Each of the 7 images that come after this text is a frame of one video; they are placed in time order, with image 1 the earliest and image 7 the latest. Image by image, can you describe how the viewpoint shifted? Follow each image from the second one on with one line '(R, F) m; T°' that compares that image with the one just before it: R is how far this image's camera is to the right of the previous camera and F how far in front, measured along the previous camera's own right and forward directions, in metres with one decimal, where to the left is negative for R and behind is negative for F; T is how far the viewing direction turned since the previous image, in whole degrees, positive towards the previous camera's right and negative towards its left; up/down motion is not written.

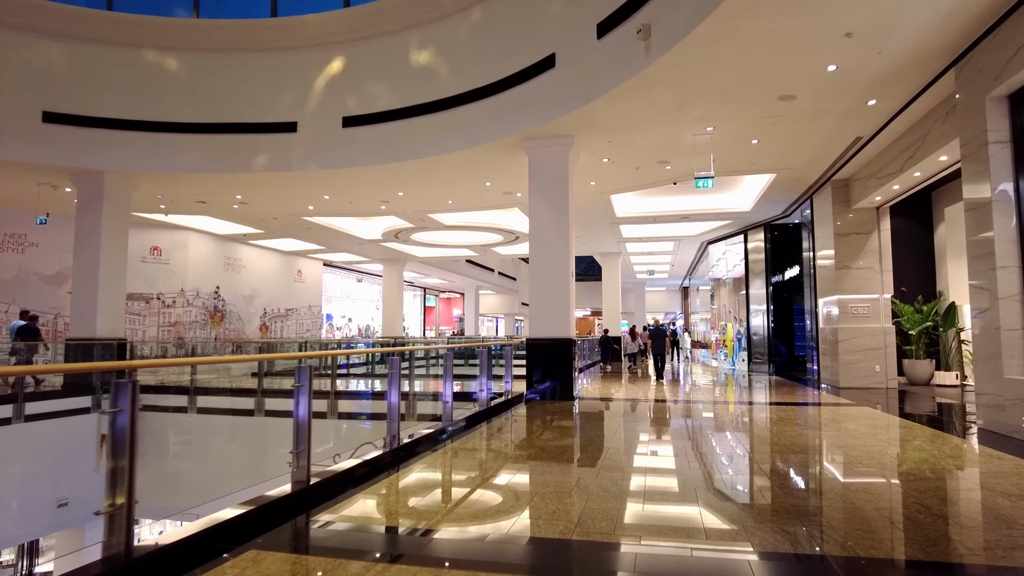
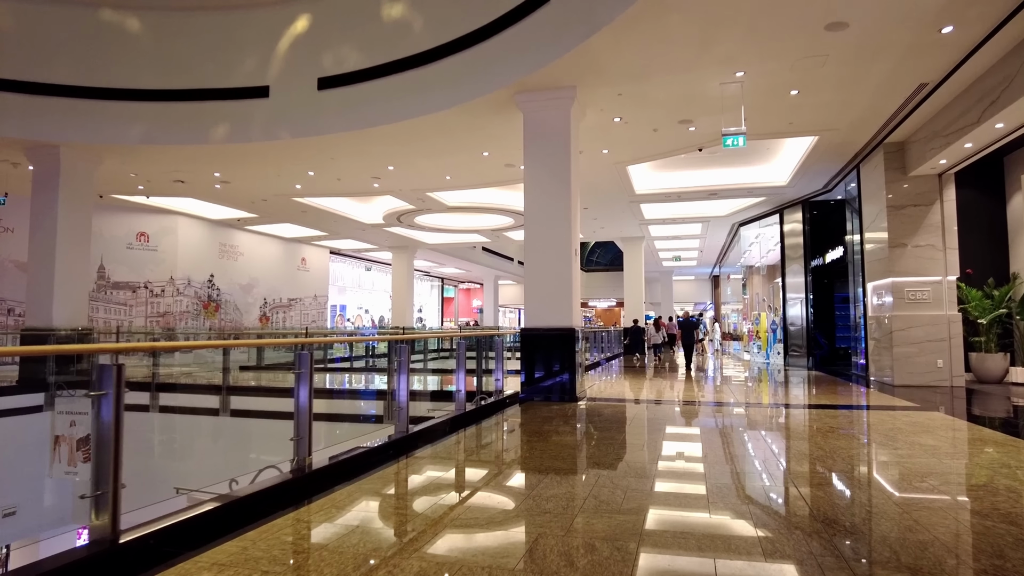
(+0.4, +1.3) m; -3°
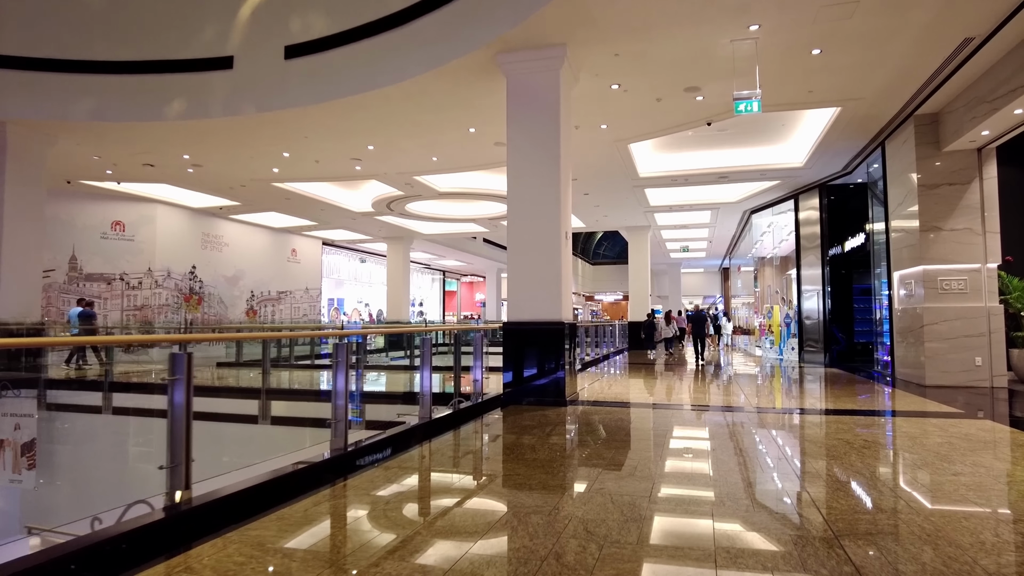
(+0.3, +0.9) m; -1°
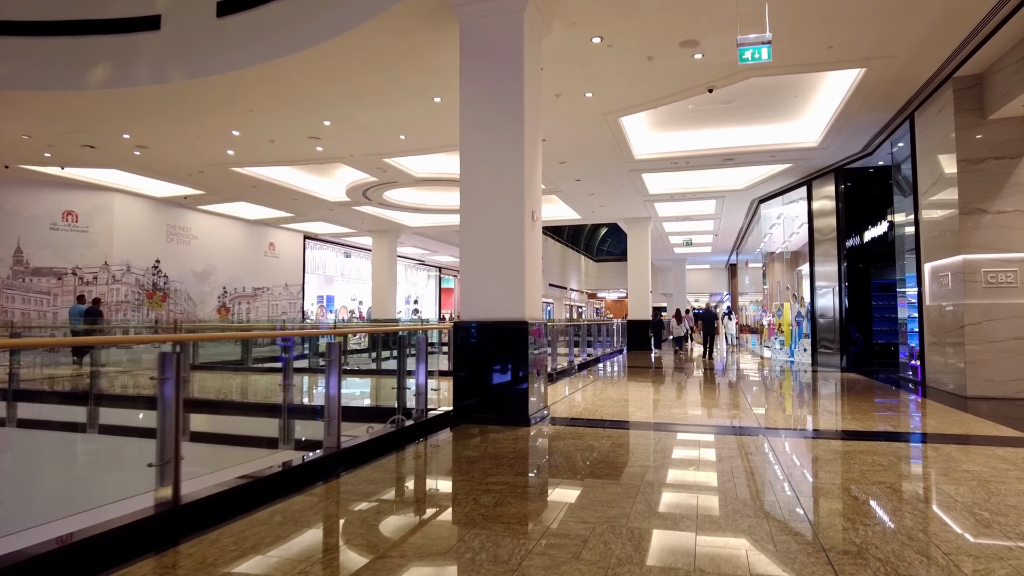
(+0.4, +1.2) m; -1°
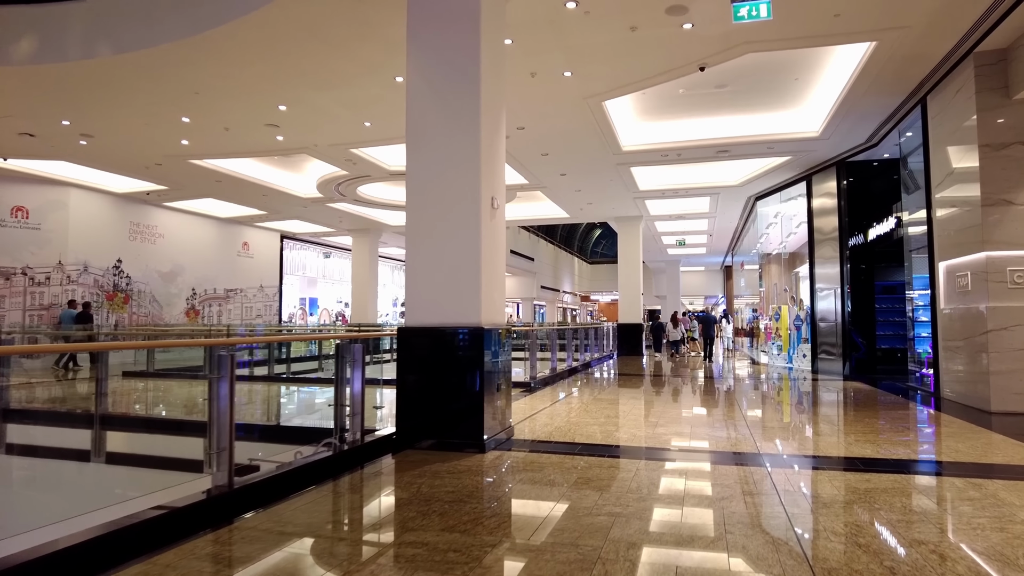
(+0.3, +0.8) m; 0°
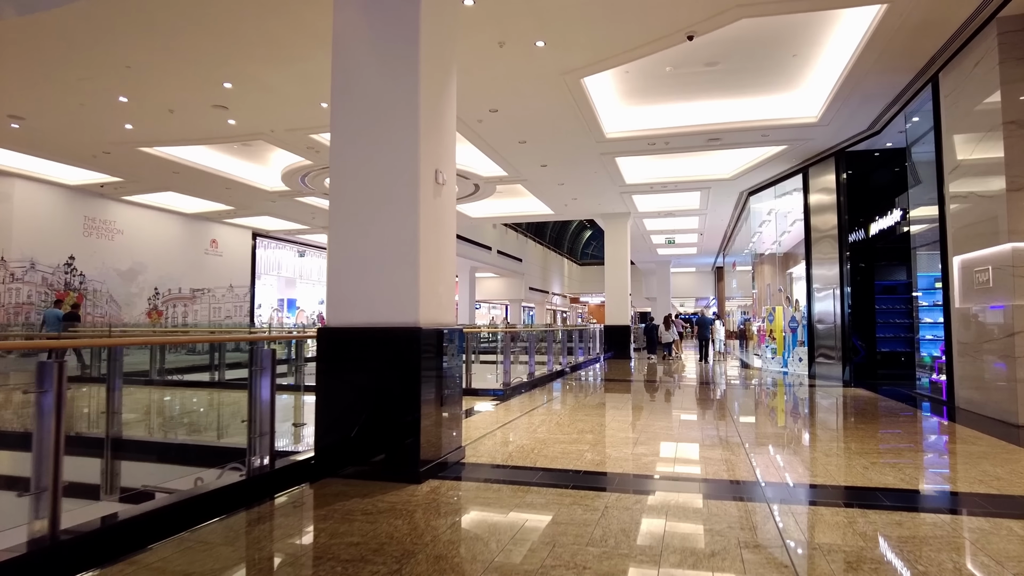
(+0.2, +0.8) m; +1°
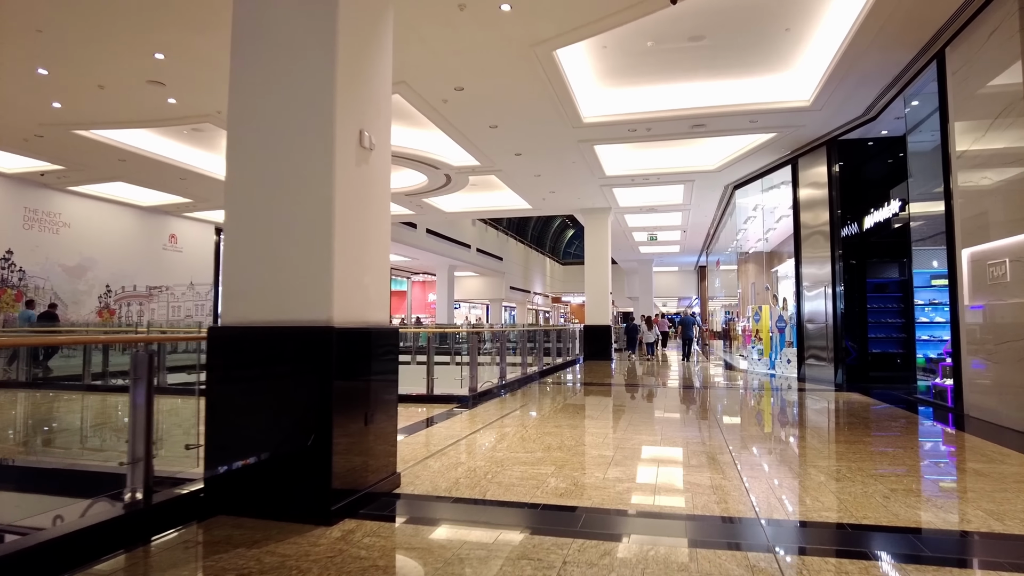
(+0.2, +0.7) m; +1°
